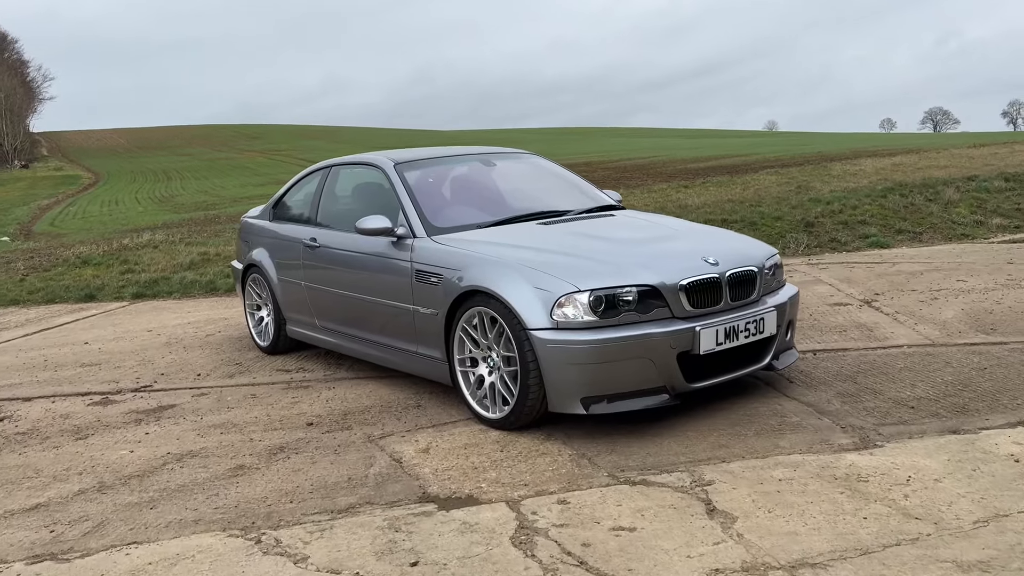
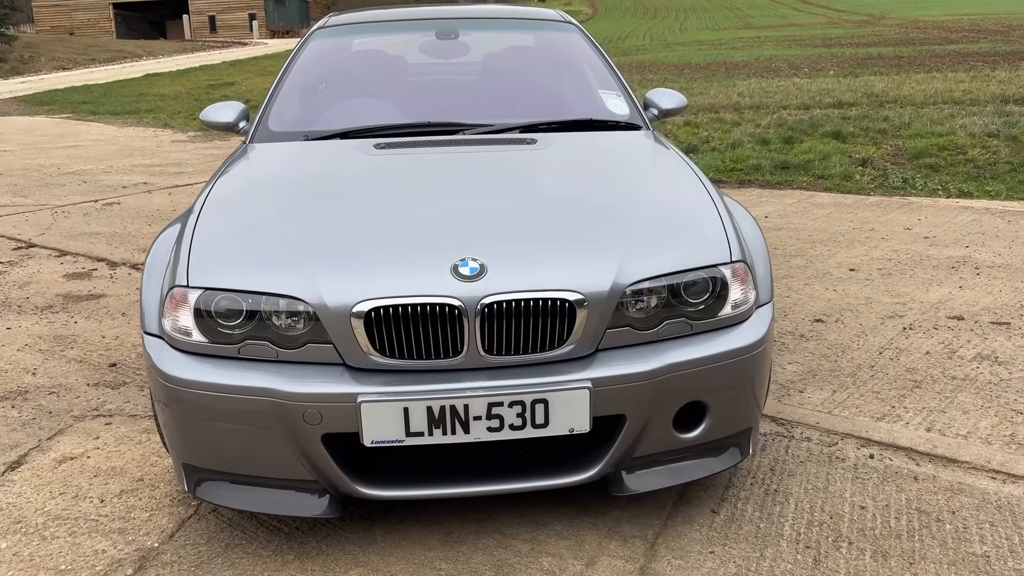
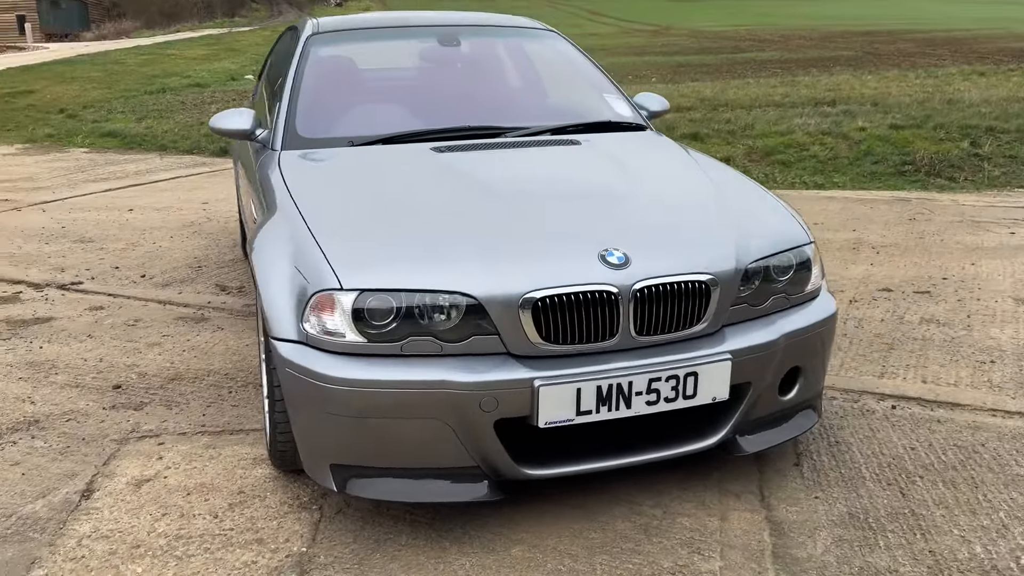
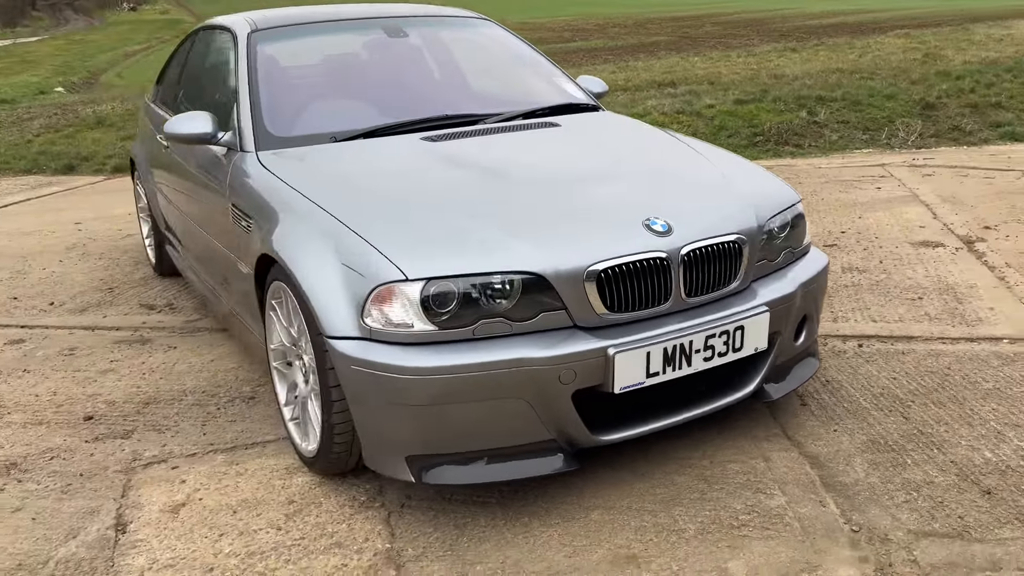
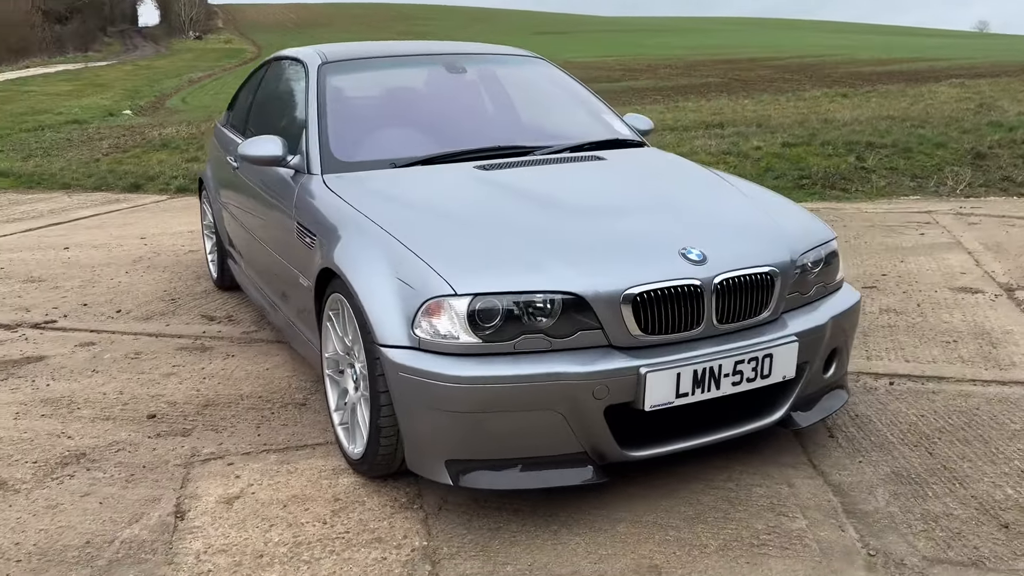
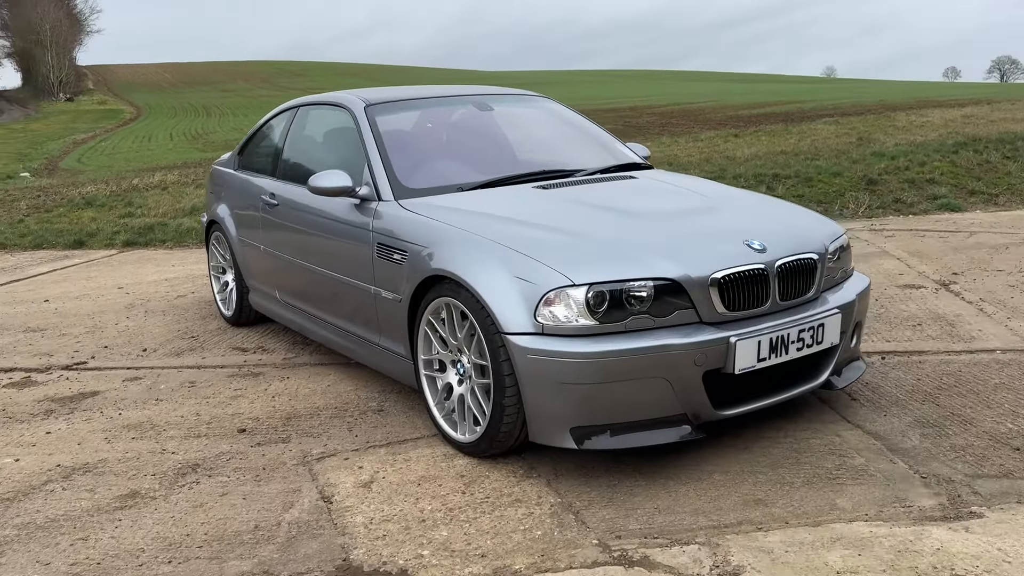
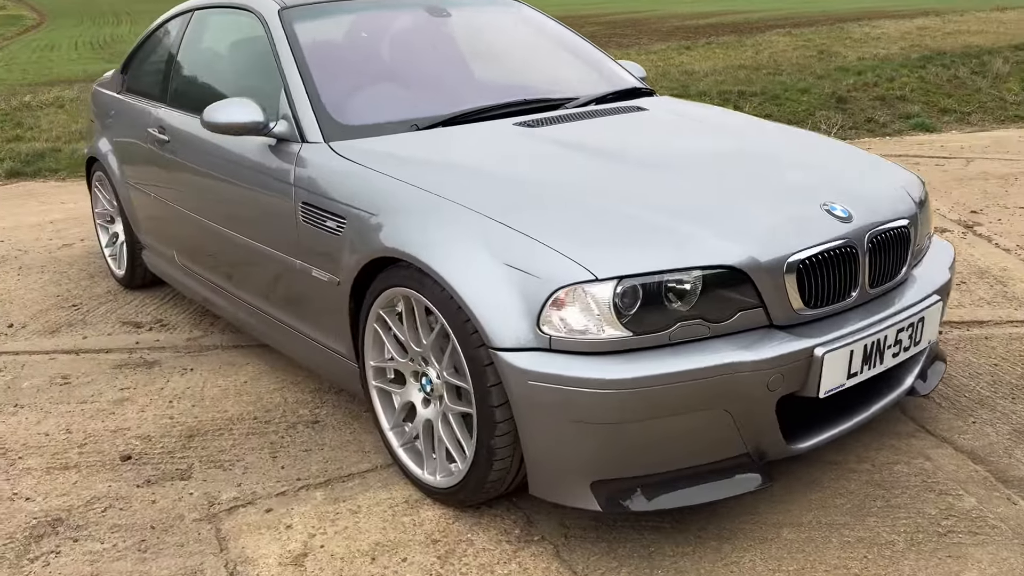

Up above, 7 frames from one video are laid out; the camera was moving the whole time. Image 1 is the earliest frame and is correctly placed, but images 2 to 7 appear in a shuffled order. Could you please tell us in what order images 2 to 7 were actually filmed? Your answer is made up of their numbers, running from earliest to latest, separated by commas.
6, 5, 3, 2, 4, 7
